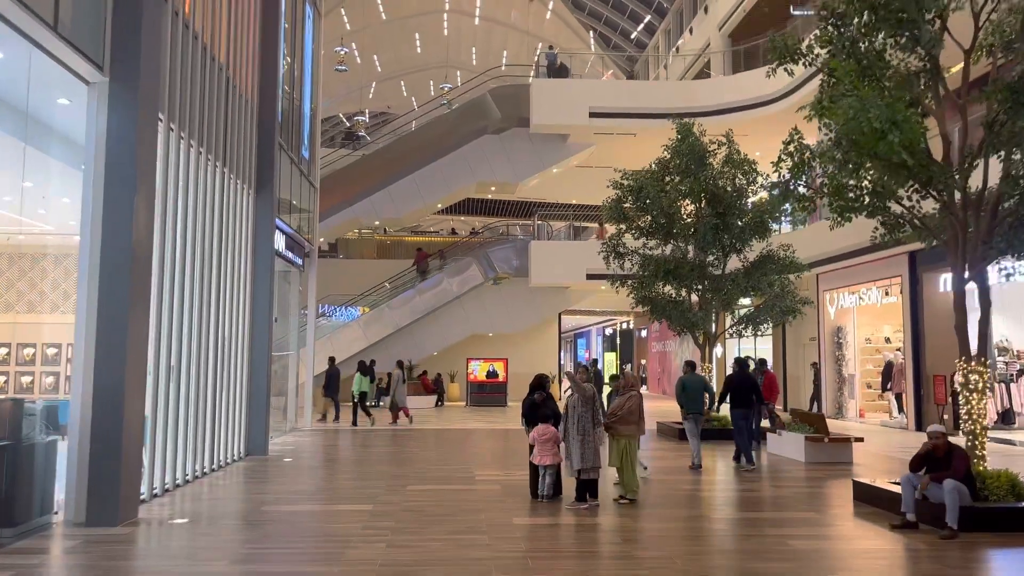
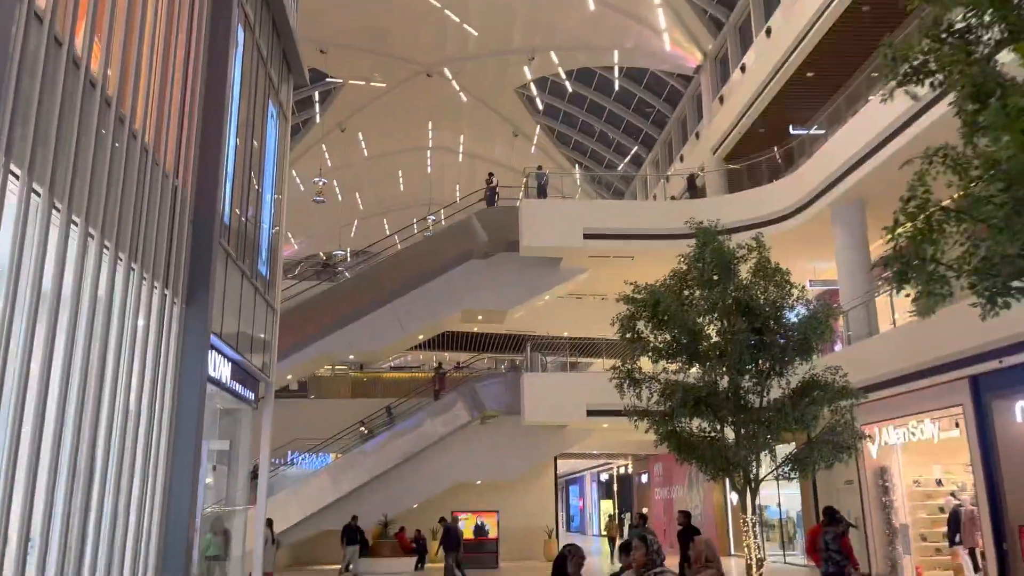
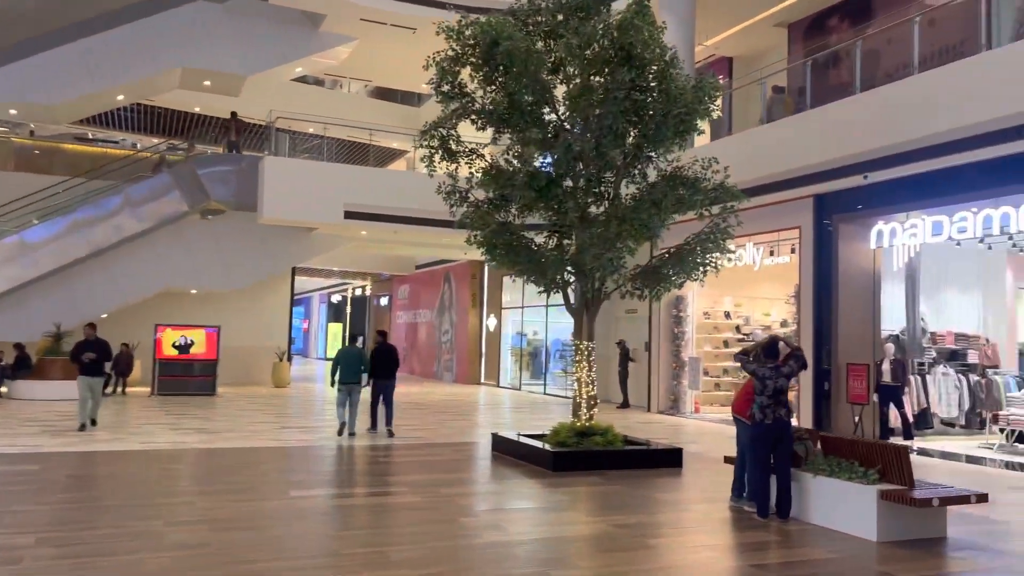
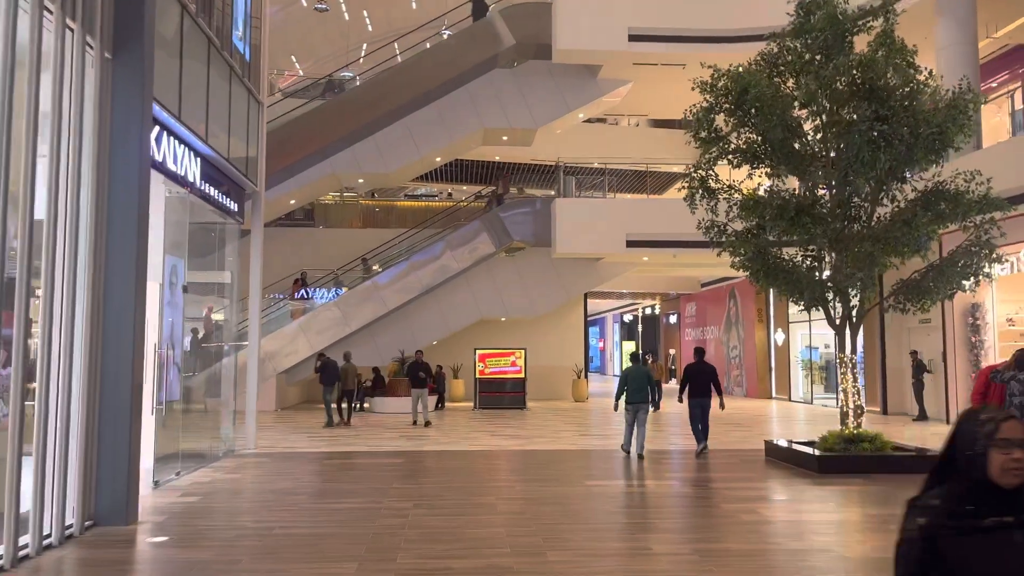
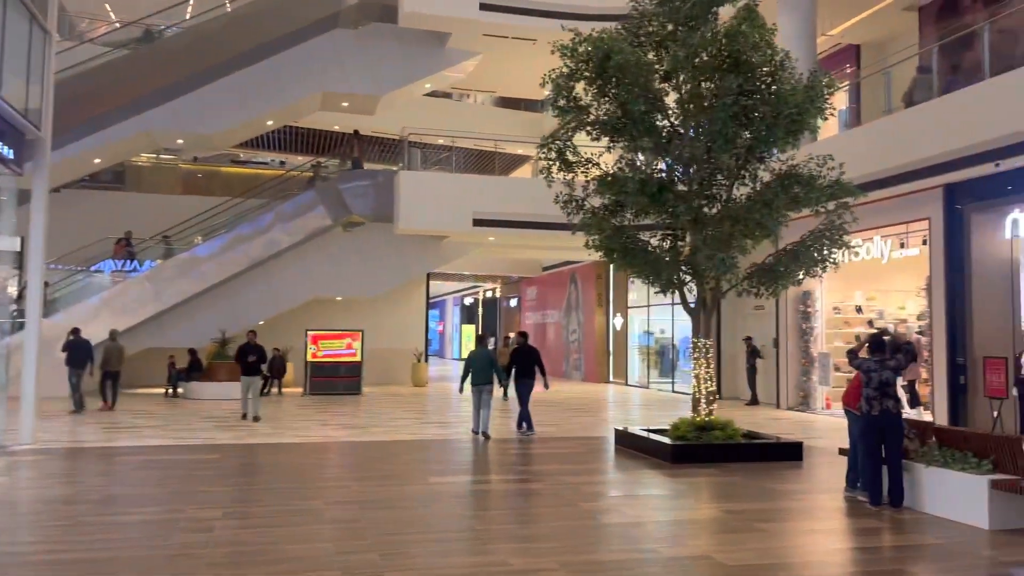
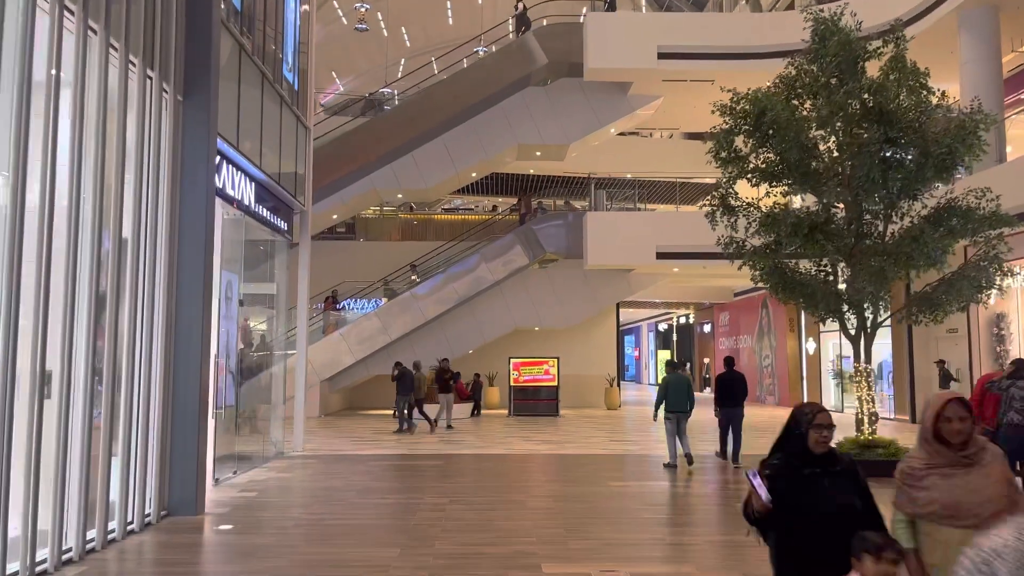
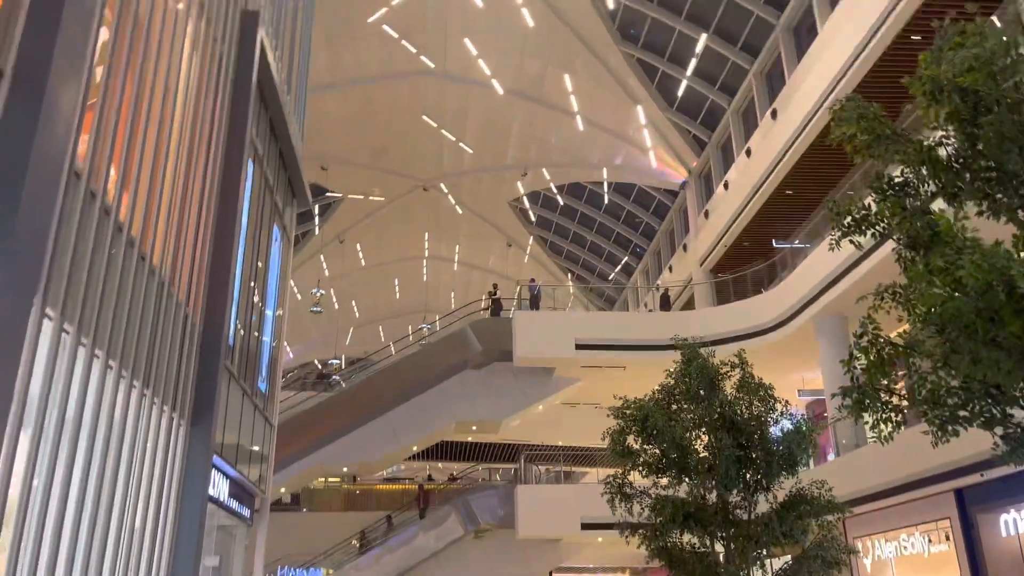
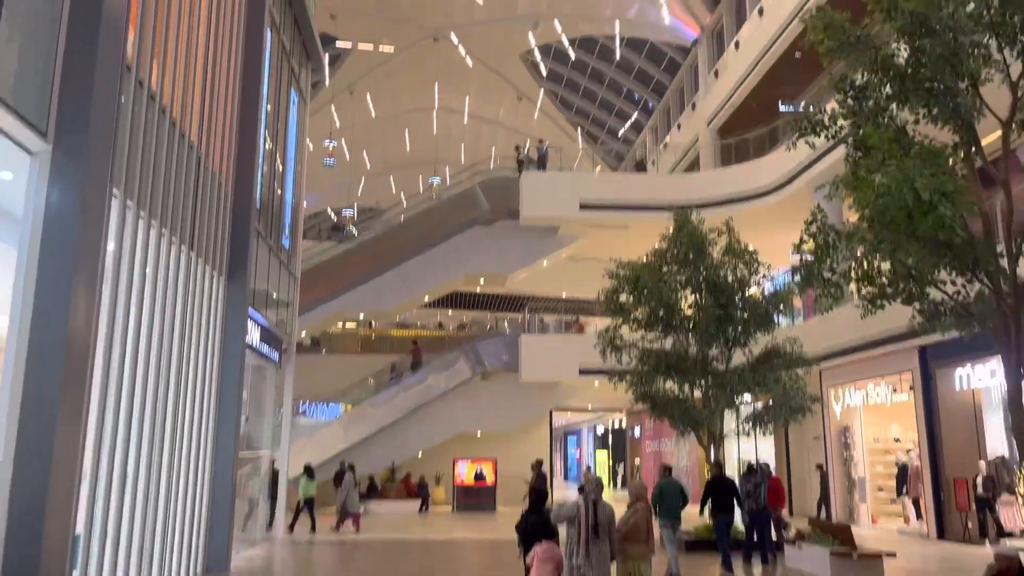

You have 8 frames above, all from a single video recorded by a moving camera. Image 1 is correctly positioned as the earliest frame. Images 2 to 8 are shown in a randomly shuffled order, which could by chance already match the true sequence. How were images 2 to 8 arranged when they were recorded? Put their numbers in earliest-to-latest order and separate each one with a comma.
8, 7, 2, 6, 4, 5, 3
